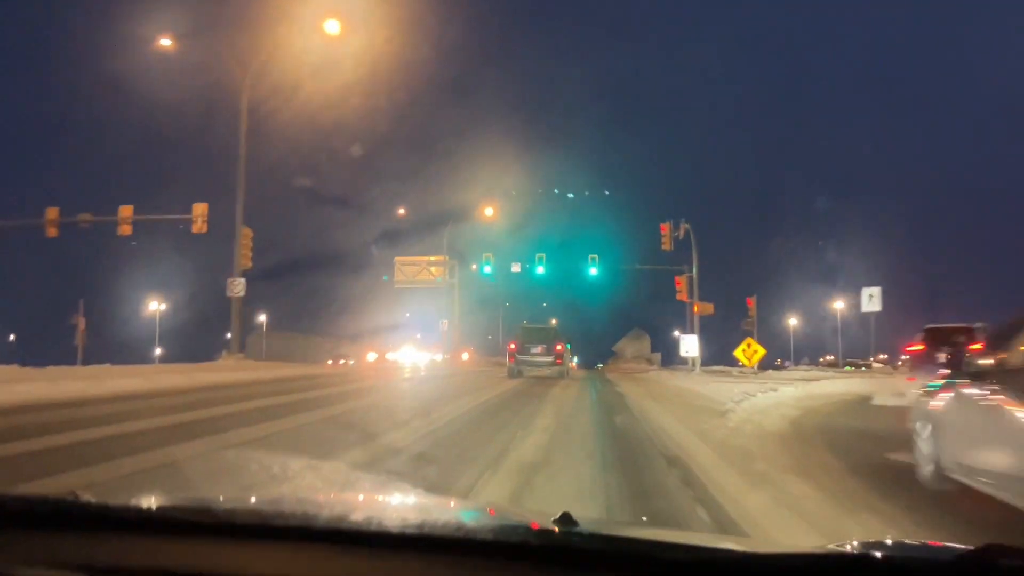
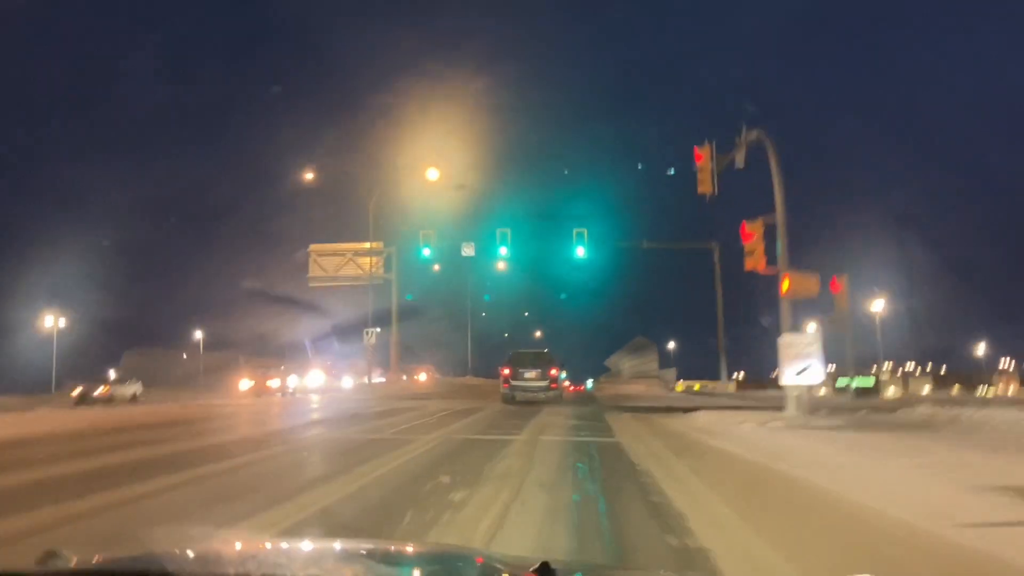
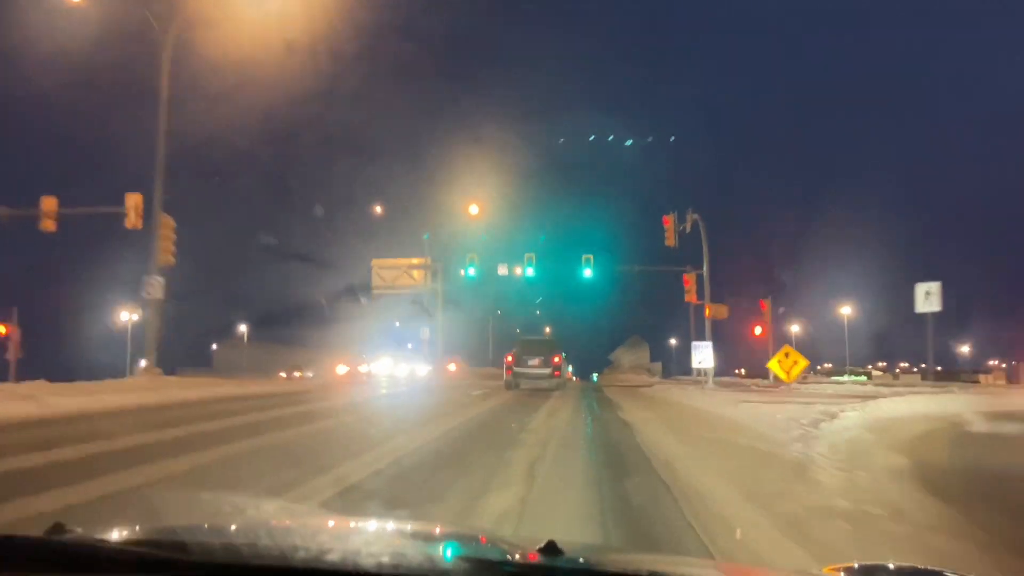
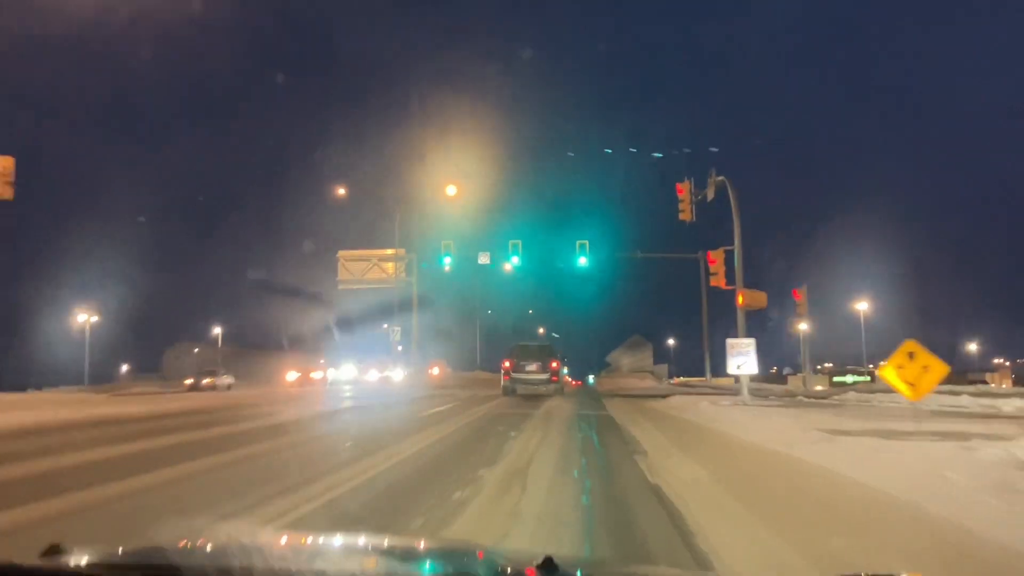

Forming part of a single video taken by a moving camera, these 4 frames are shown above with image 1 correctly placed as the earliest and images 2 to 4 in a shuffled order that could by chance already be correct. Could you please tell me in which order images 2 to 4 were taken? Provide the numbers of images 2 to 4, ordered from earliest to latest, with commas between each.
3, 4, 2
